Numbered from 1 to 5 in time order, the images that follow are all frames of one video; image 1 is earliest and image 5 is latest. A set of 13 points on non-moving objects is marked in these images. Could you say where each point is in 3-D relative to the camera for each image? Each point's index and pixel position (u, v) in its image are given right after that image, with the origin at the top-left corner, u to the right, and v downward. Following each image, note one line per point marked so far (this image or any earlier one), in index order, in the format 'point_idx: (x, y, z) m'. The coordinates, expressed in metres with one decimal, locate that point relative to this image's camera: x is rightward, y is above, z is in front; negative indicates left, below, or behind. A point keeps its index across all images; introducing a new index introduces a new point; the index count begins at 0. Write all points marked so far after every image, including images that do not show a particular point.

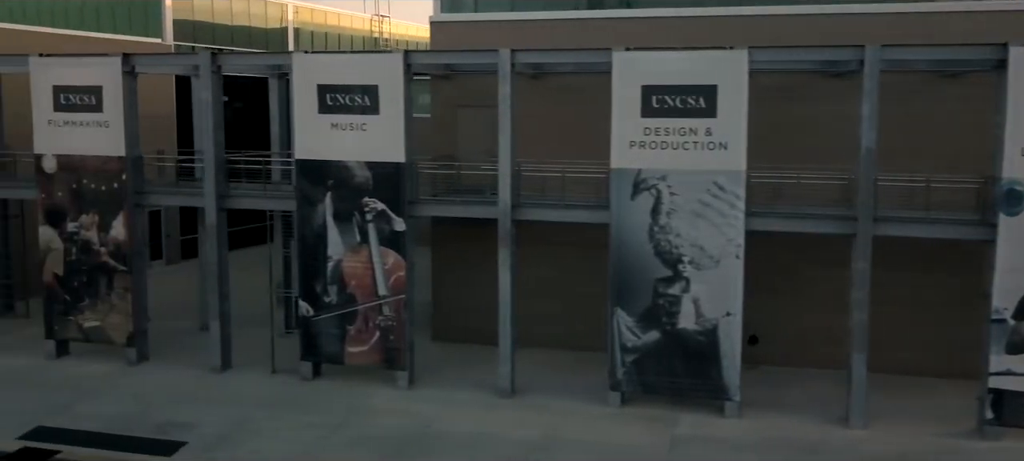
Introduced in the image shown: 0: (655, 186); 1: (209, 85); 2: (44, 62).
0: (+1.8, +0.6, +13.1) m
1: (-4.5, +2.1, +15.0) m
2: (-7.2, +2.6, +15.8) m
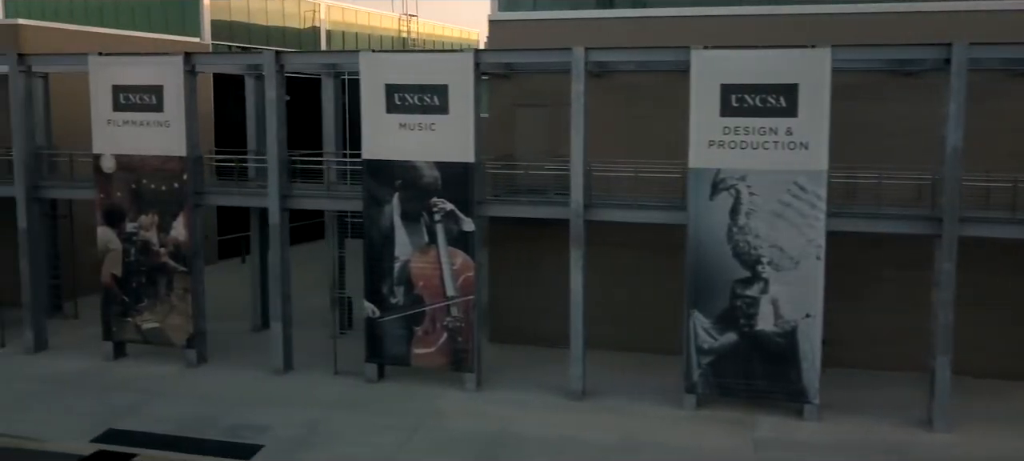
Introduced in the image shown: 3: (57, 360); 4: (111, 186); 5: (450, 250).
0: (+2.8, +0.6, +12.9) m
1: (-3.5, +2.1, +14.9) m
2: (-6.3, +2.6, +15.7) m
3: (-7.3, -2.1, +16.4) m
4: (-6.2, +0.7, +15.9) m
5: (-0.9, -0.3, +14.2) m
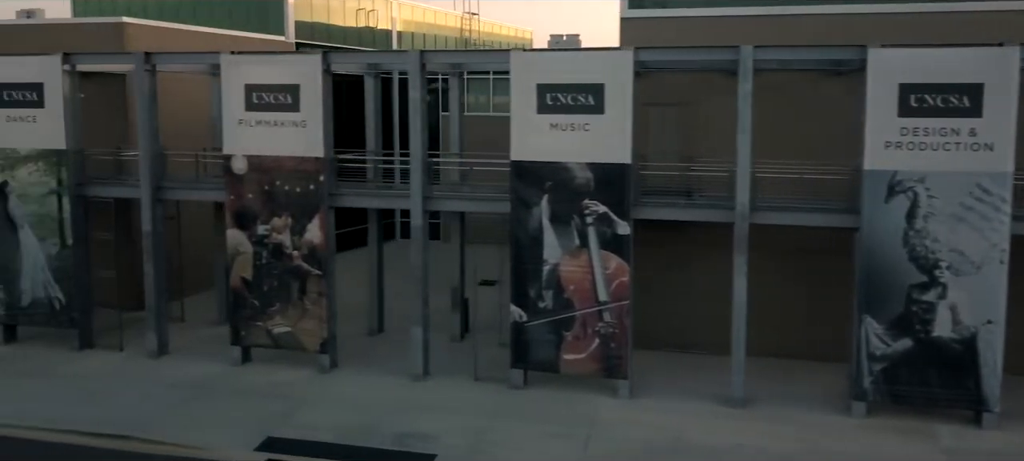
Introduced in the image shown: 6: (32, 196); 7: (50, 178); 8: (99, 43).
0: (+4.9, +0.5, +12.6) m
1: (-1.4, +2.1, +14.5) m
2: (-4.1, +2.6, +15.3) m
3: (-5.2, -2.1, +16.1) m
4: (-4.1, +0.7, +15.6) m
5: (+1.3, -0.3, +13.9) m
6: (-7.9, +0.6, +16.8) m
7: (-7.5, +0.9, +16.7) m
8: (-7.8, +3.6, +19.4) m
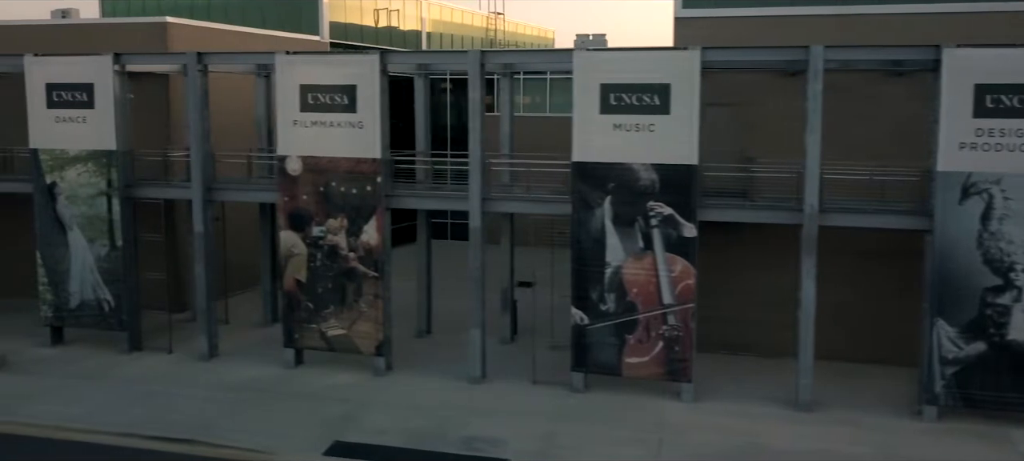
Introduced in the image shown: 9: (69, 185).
0: (+5.8, +0.5, +12.4) m
1: (-0.5, +2.1, +14.4) m
2: (-3.3, +2.5, +15.2) m
3: (-4.3, -2.1, +16.0) m
4: (-3.2, +0.6, +15.4) m
5: (+2.1, -0.3, +13.8) m
6: (-7.0, +0.5, +16.6) m
7: (-6.7, +0.8, +16.5) m
8: (-6.9, +3.5, +19.3) m
9: (-7.2, +0.7, +16.7) m
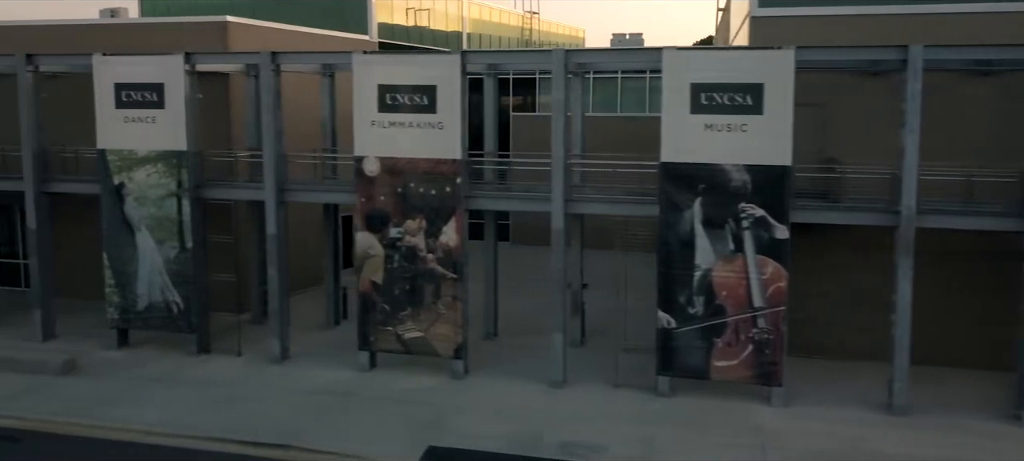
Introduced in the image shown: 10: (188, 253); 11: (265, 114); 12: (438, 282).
0: (+7.0, +0.5, +12.2) m
1: (+0.7, +2.0, +14.2) m
2: (-2.1, +2.5, +15.0) m
3: (-3.2, -2.2, +15.8) m
4: (-2.1, +0.6, +15.3) m
5: (+3.3, -0.4, +13.6) m
6: (-5.8, +0.5, +16.5) m
7: (-5.5, +0.8, +16.4) m
8: (-5.8, +3.5, +19.1) m
9: (-6.1, +0.7, +16.5) m
10: (-5.2, -0.4, +16.4) m
11: (-3.8, +1.8, +15.8) m
12: (-1.1, -0.8, +15.1) m
